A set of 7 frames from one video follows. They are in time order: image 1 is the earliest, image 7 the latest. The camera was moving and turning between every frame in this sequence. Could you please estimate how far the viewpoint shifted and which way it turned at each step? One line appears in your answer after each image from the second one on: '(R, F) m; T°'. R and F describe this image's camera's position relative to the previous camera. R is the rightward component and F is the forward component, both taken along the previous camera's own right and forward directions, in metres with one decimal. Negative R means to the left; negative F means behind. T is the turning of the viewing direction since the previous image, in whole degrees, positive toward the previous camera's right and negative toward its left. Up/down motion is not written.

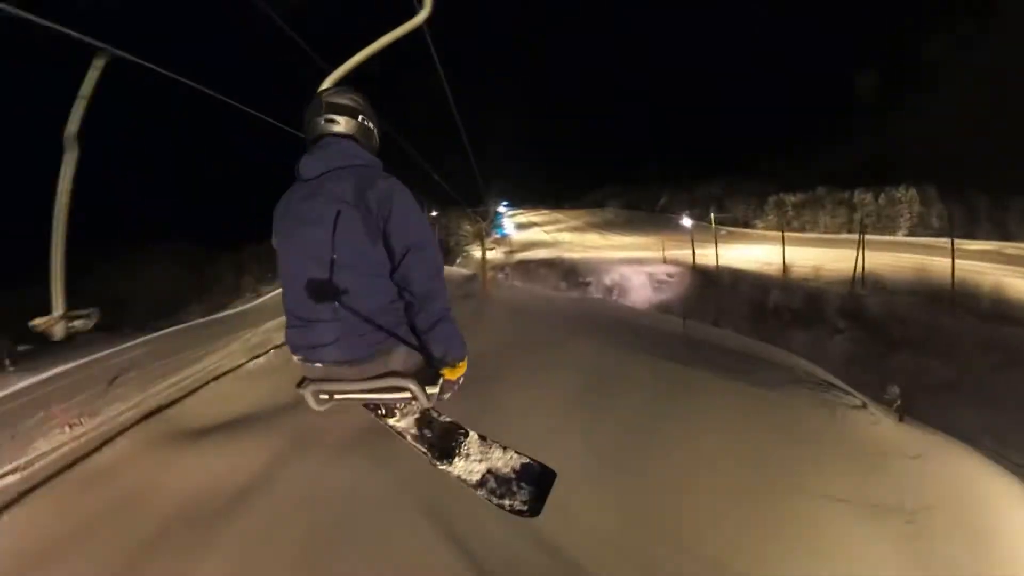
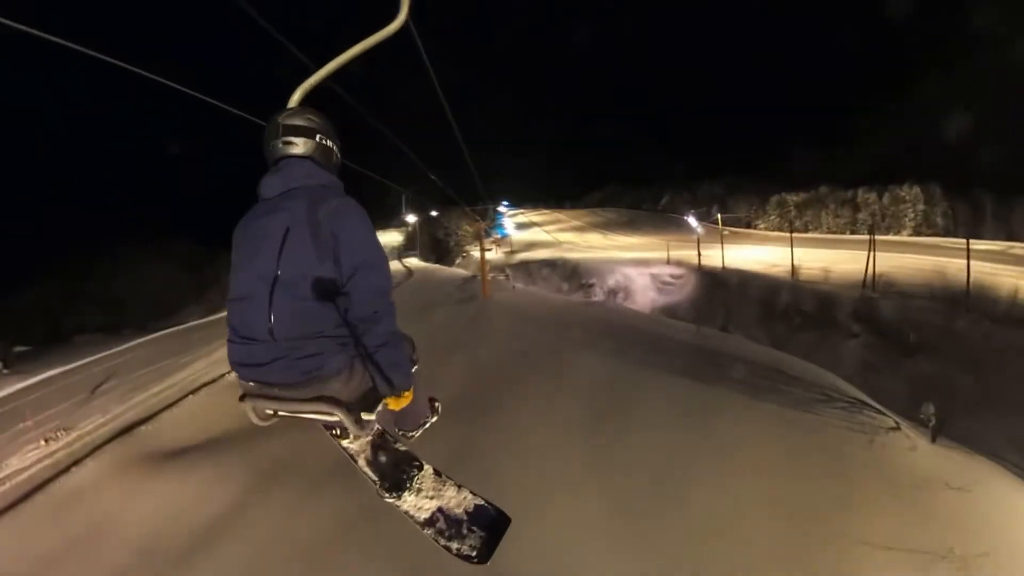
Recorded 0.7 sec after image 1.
(0.0, +0.3) m; 0°
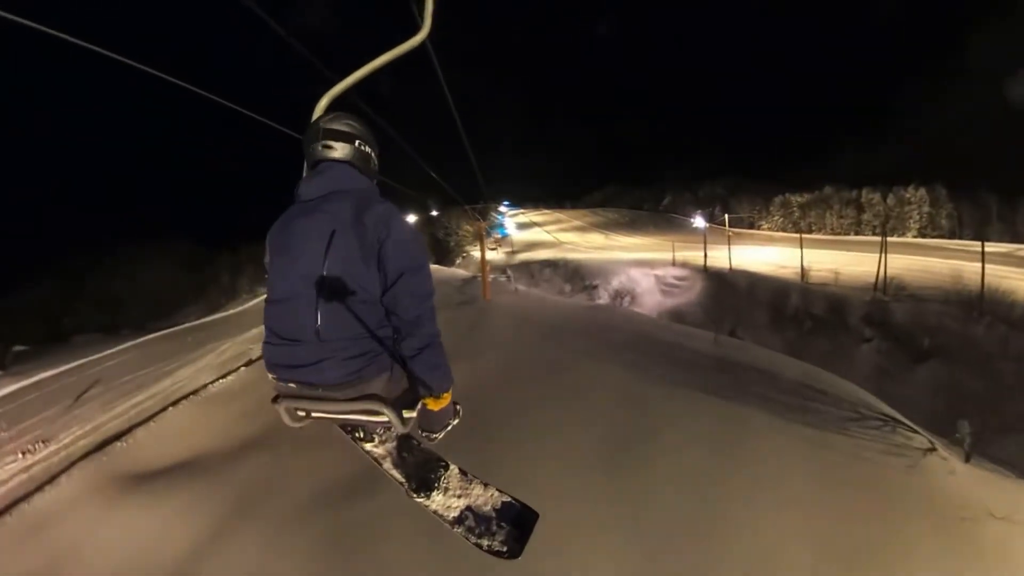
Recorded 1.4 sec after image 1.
(0.0, +0.2) m; 0°
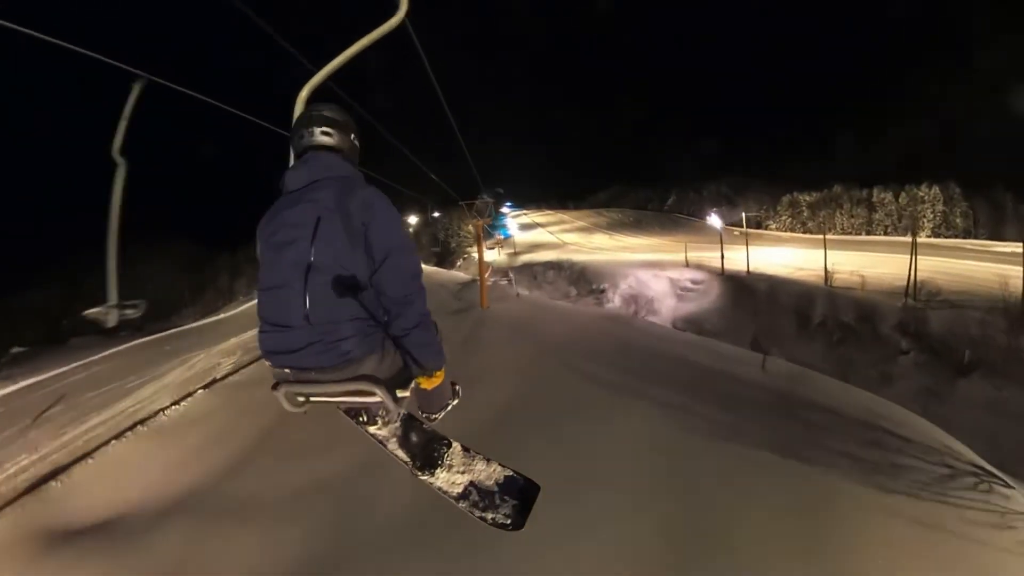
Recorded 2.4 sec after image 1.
(0.0, +0.6) m; 0°
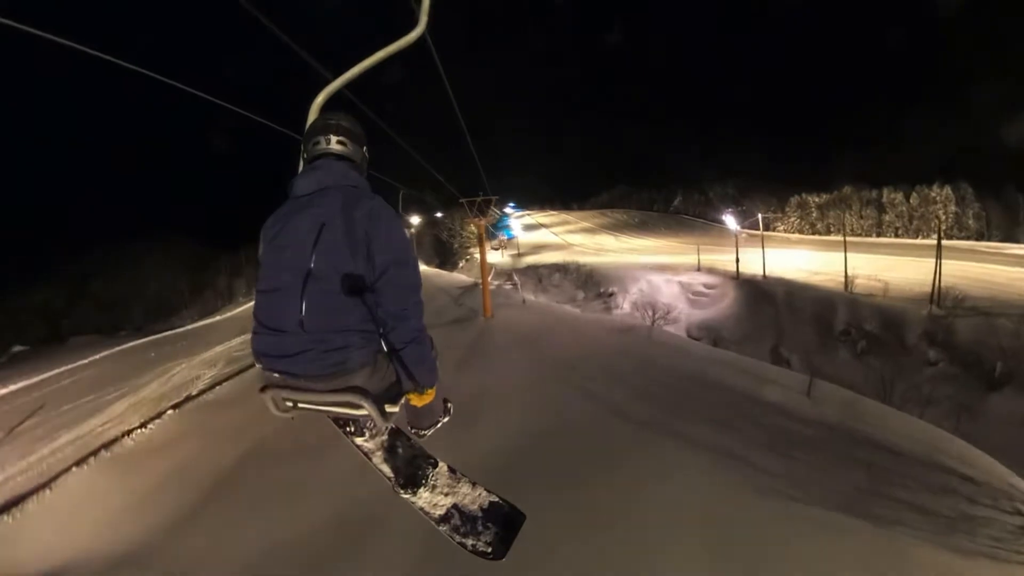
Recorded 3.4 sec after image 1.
(0.0, +0.4) m; 0°
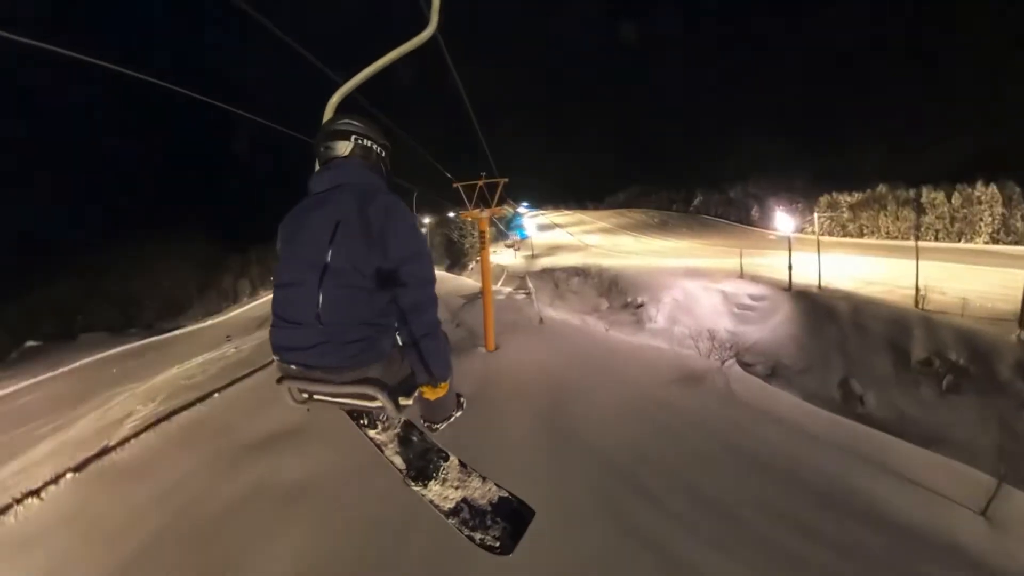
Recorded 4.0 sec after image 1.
(0.0, +1.2) m; -1°
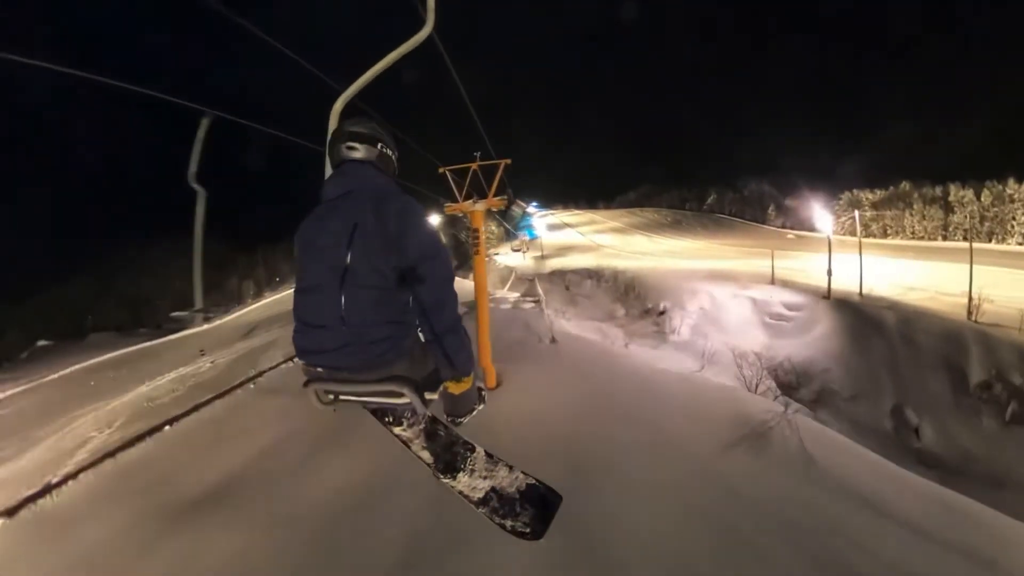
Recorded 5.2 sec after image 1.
(0.0, +0.7) m; -1°
